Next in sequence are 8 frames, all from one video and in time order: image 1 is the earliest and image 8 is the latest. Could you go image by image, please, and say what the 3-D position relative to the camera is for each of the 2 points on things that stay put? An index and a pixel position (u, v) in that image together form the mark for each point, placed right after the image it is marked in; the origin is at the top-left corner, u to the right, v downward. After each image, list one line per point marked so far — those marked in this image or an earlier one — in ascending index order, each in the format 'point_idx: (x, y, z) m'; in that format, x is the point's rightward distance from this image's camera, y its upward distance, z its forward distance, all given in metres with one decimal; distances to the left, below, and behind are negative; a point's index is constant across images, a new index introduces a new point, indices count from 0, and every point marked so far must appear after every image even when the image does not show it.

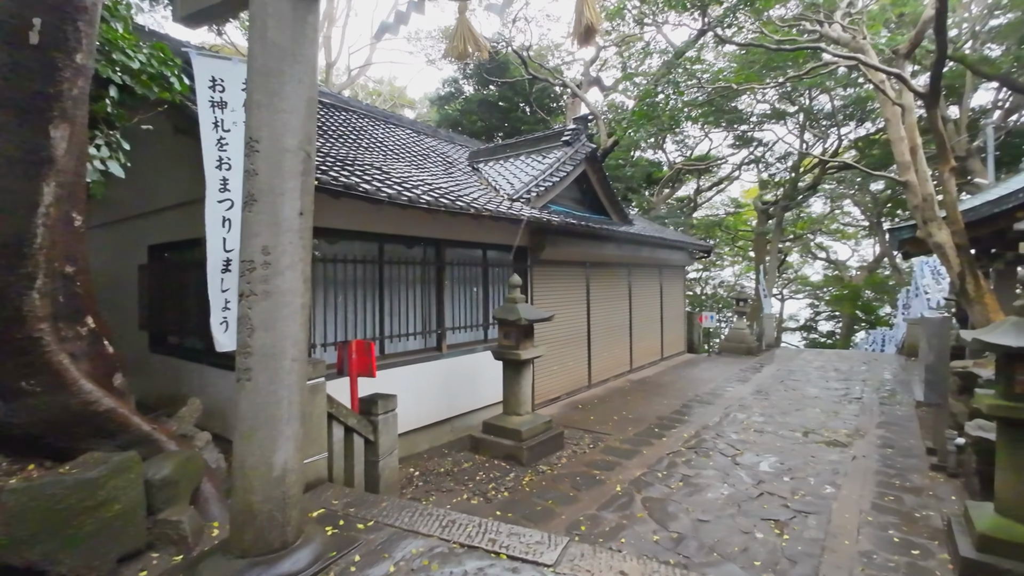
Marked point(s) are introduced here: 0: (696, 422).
0: (+2.6, -1.9, +6.9) m
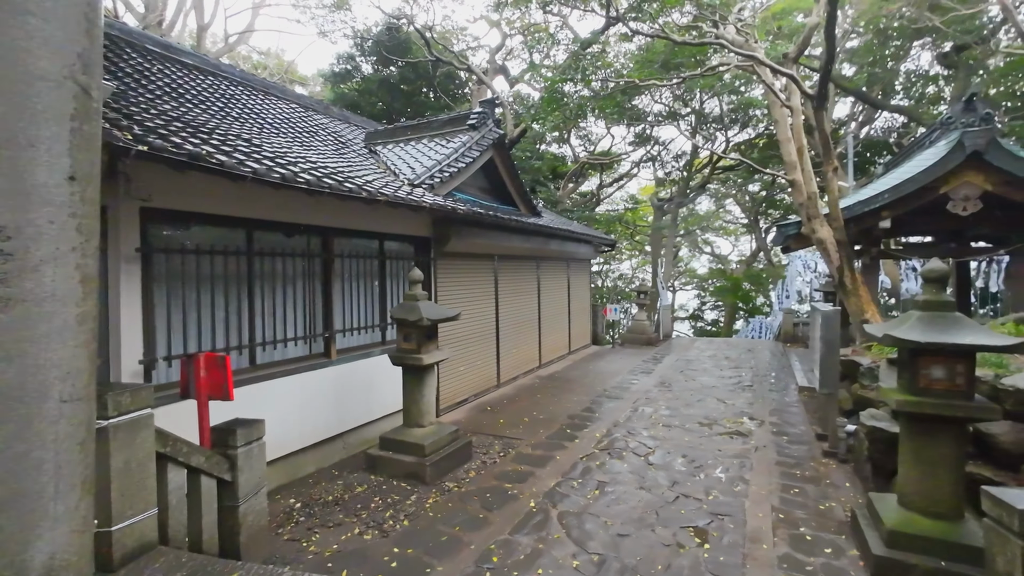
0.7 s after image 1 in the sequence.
0: (+1.3, -1.8, +6.7) m
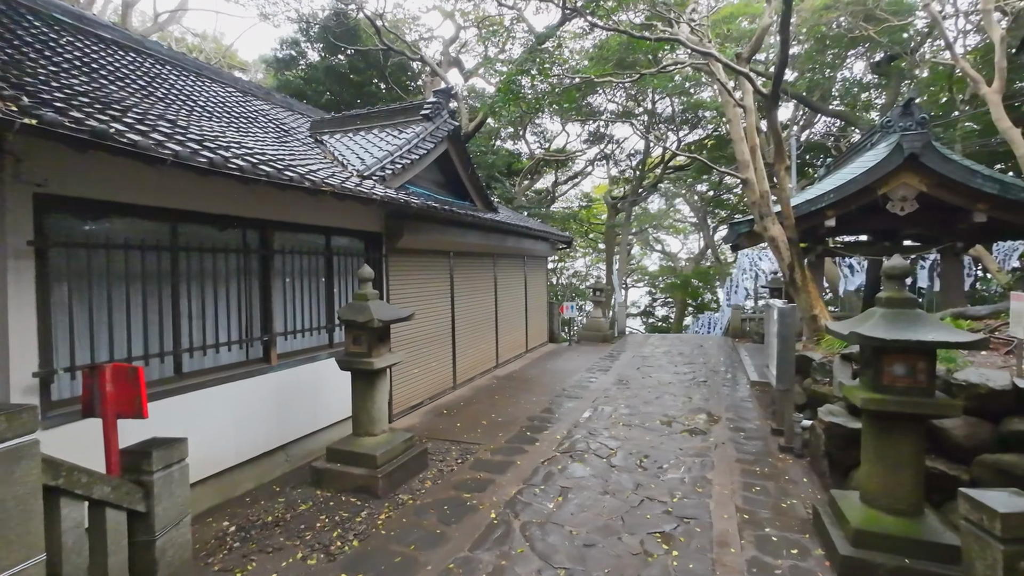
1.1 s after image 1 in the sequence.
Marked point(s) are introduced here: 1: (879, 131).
0: (+0.7, -1.8, +6.6) m
1: (+6.2, +2.7, +8.1) m
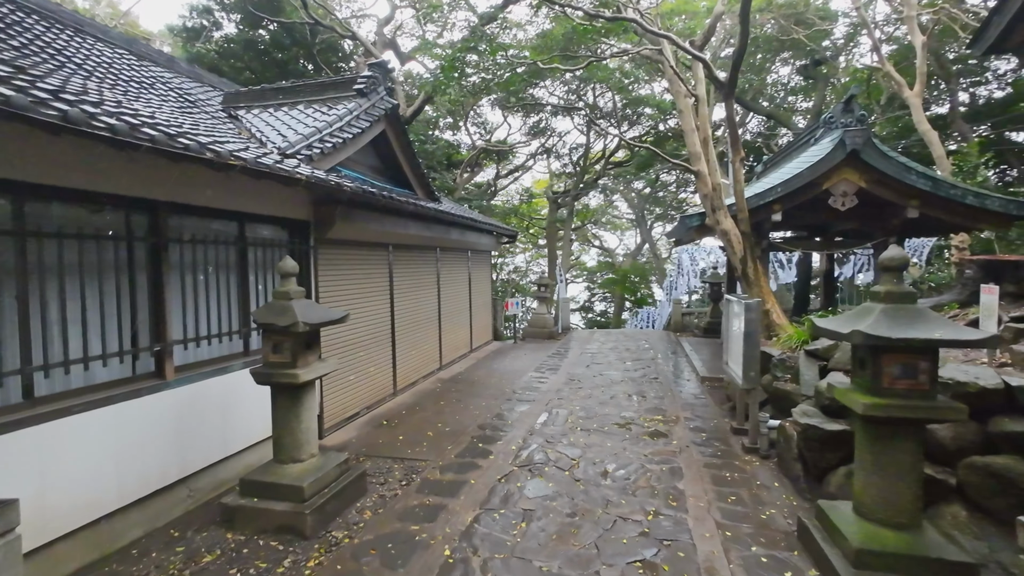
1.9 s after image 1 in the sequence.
0: (+0.1, -1.7, +6.0) m
1: (+5.3, +2.8, +8.3) m
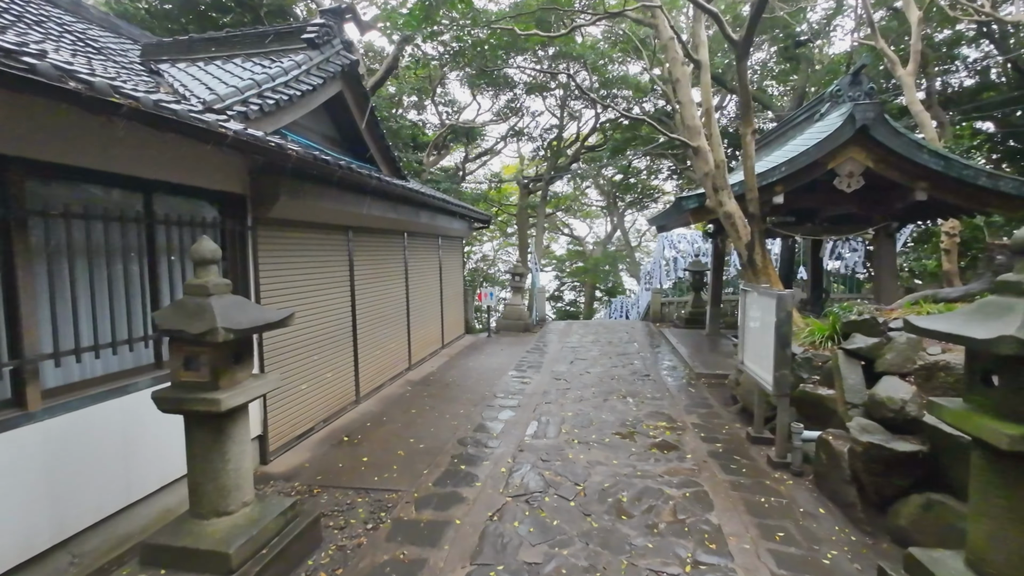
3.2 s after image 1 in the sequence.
0: (0.0, -1.6, +5.2) m
1: (+4.9, +2.9, +7.6) m
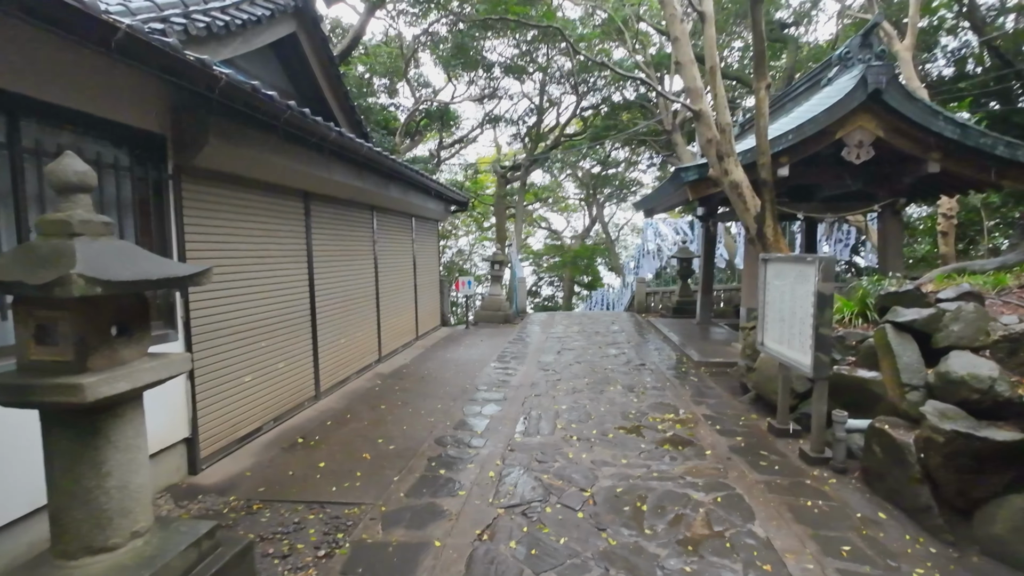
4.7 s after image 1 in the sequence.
0: (-0.1, -1.4, +4.4) m
1: (+4.7, +3.2, +7.1) m
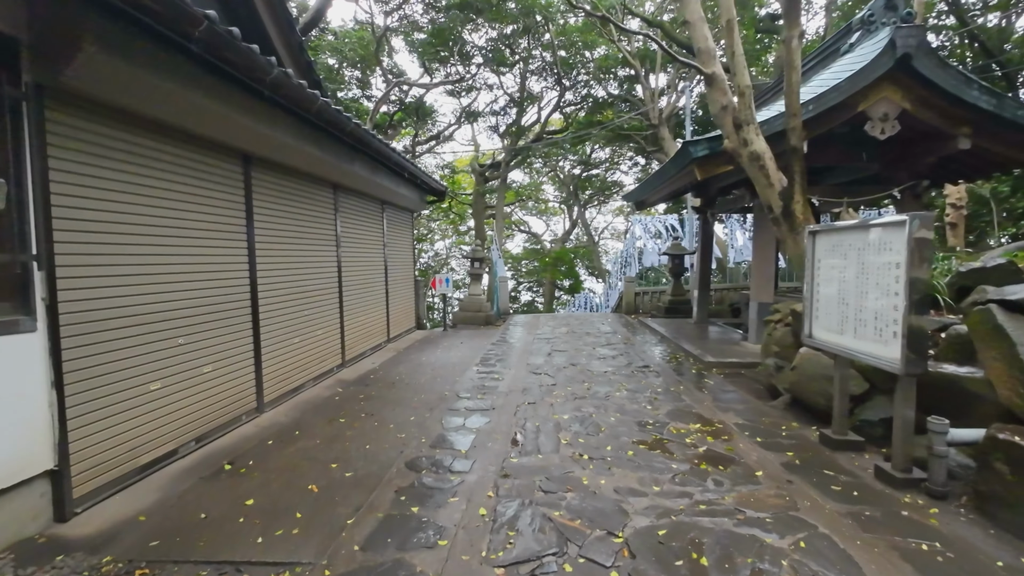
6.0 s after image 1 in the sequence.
0: (-0.2, -1.2, +3.4) m
1: (+4.5, +3.4, +6.4) m
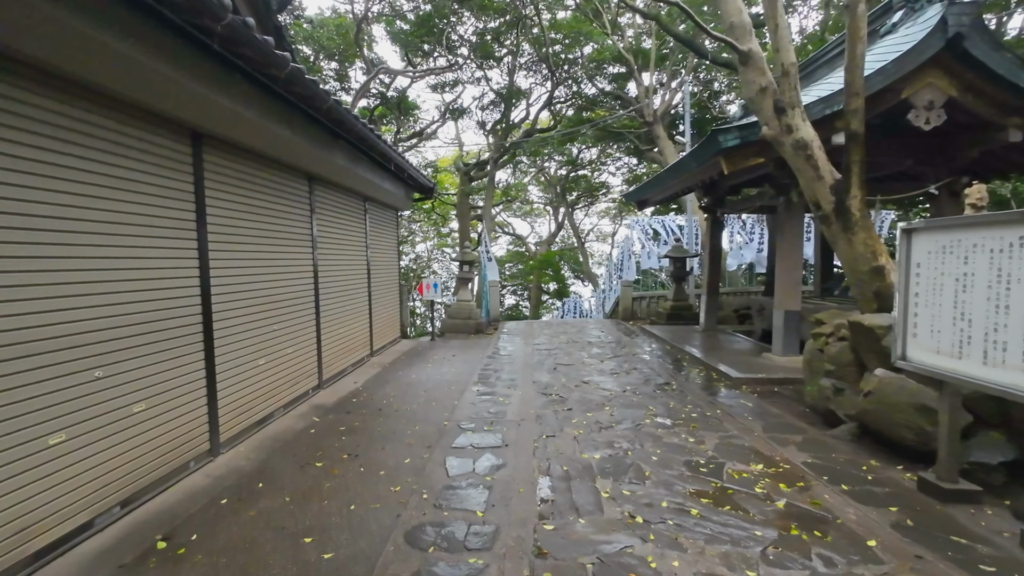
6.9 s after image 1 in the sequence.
0: (0.0, -1.3, +2.6) m
1: (+4.5, +3.3, +5.8) m
